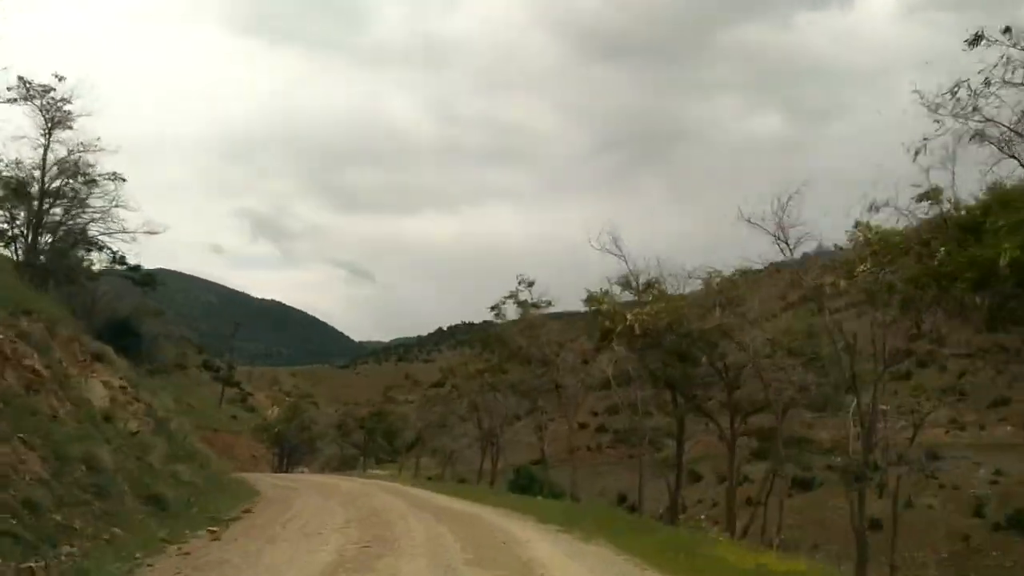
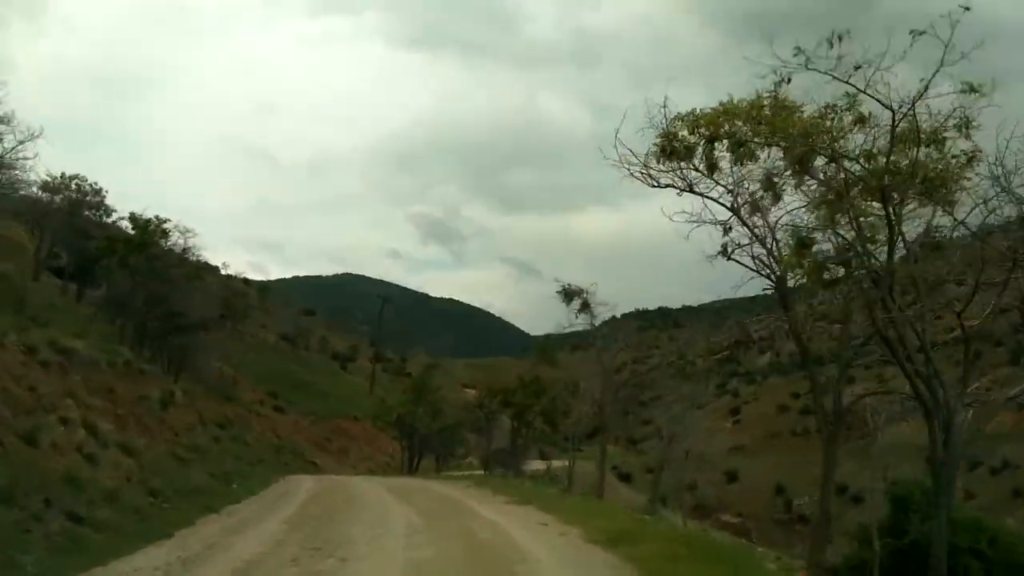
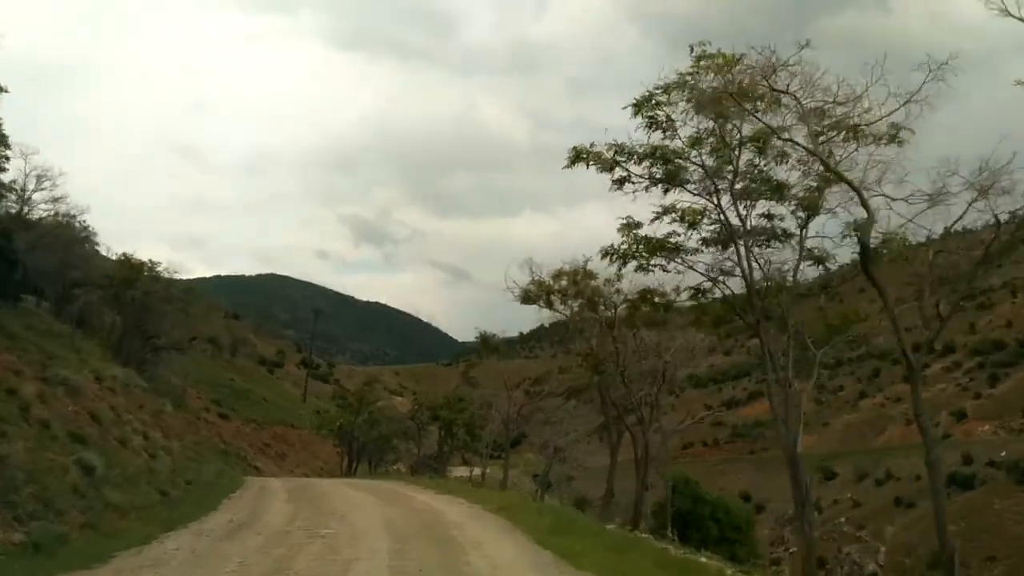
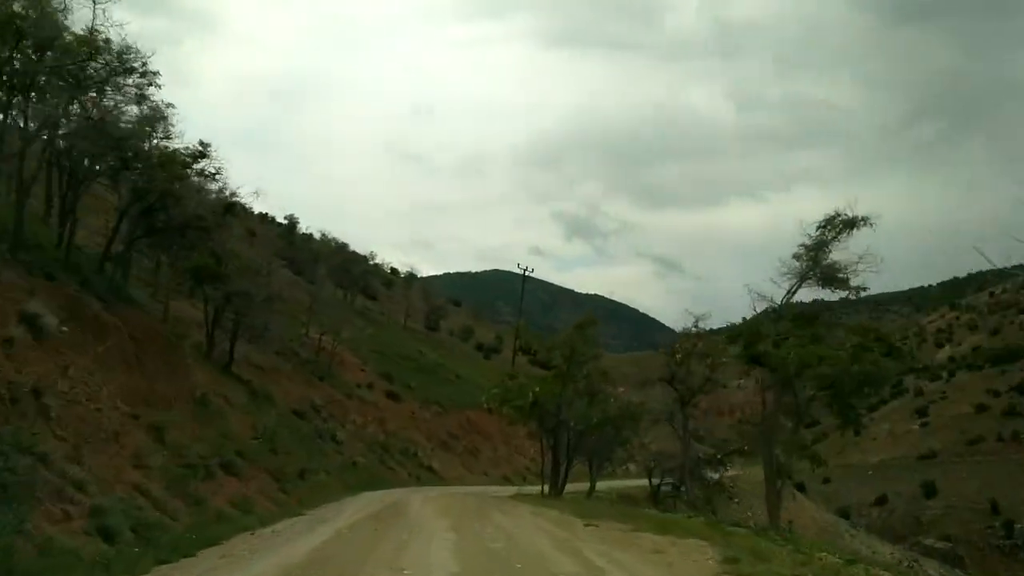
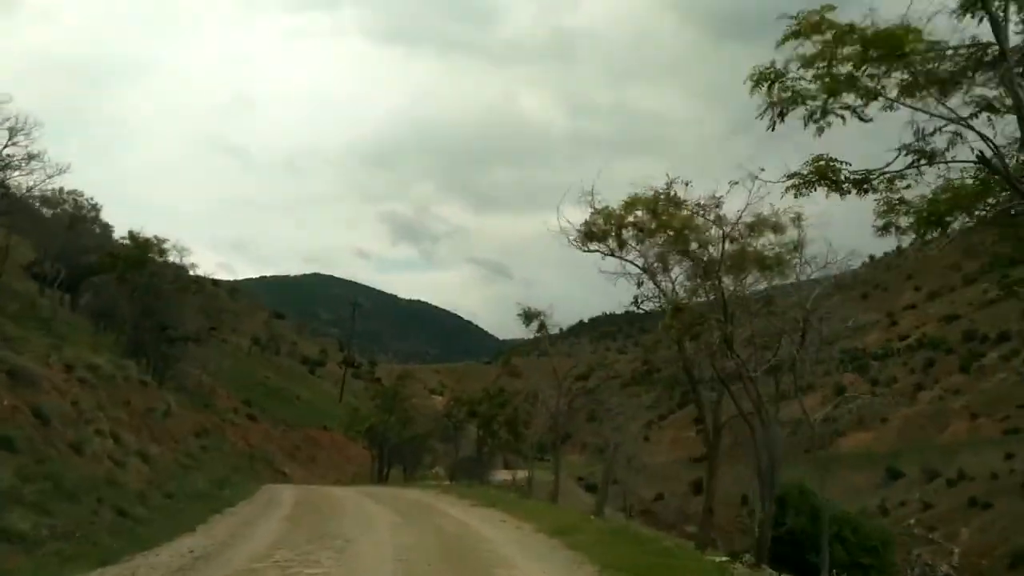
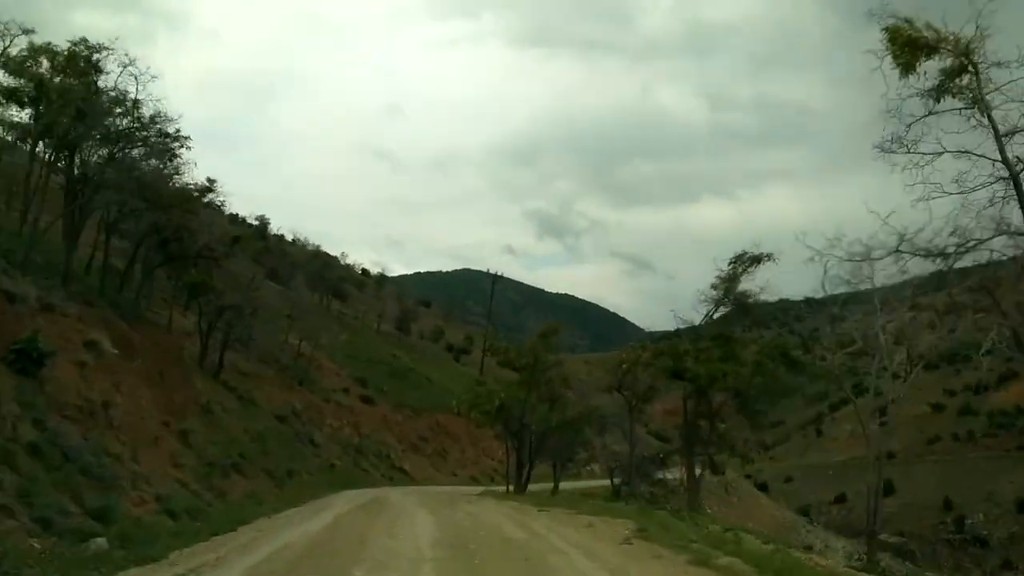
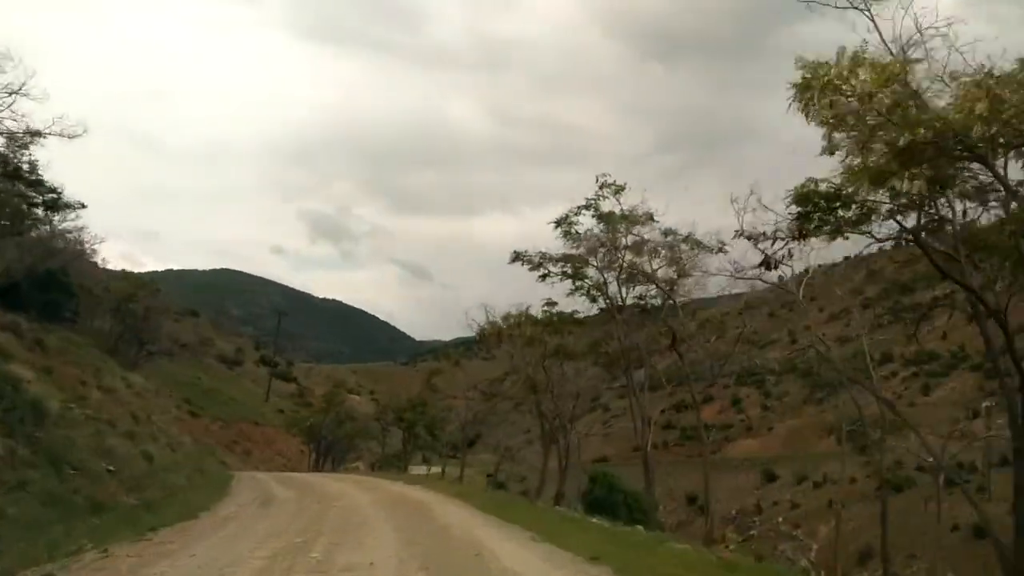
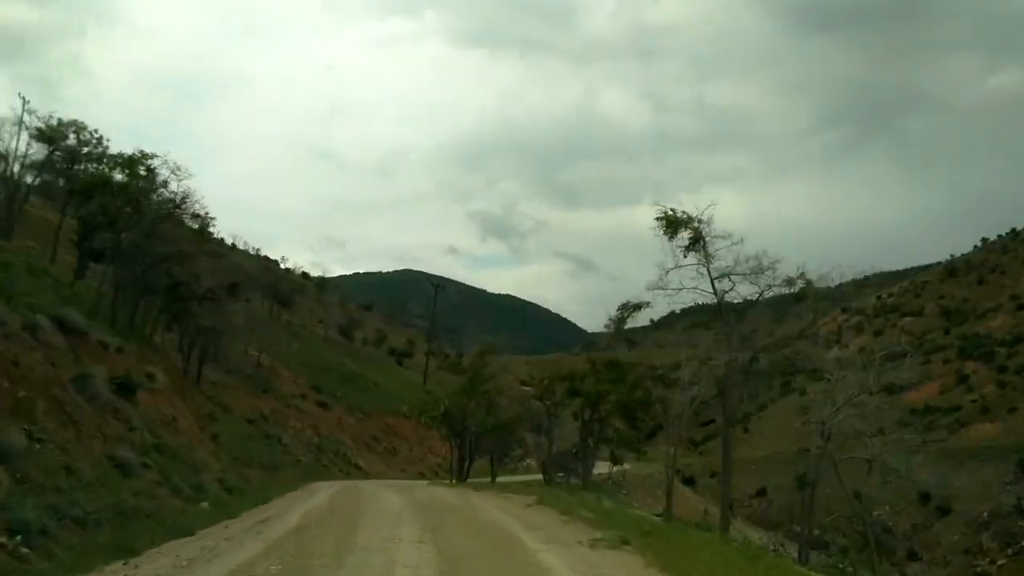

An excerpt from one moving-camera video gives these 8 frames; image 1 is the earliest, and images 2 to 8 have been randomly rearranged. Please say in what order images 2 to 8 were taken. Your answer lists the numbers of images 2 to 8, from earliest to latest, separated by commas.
7, 3, 5, 2, 8, 6, 4
